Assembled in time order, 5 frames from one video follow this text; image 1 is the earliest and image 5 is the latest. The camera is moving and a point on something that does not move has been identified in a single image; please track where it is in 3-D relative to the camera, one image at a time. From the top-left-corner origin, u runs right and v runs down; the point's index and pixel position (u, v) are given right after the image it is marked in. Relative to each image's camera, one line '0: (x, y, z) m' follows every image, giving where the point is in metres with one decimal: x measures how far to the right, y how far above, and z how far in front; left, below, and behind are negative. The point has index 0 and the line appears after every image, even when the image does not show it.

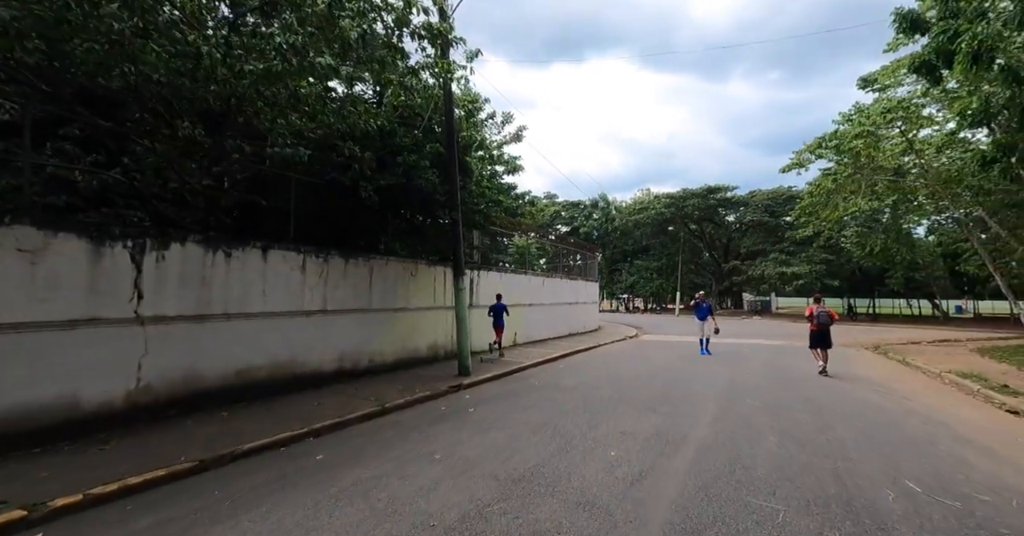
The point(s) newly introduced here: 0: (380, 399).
0: (-1.9, -1.9, +7.0) m
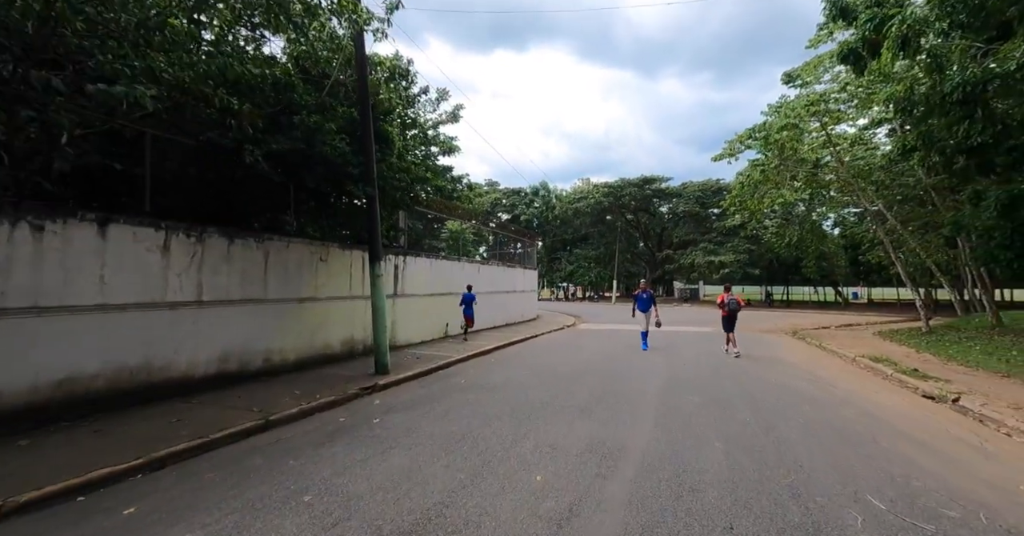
0: (-2.9, -1.6, +5.8) m
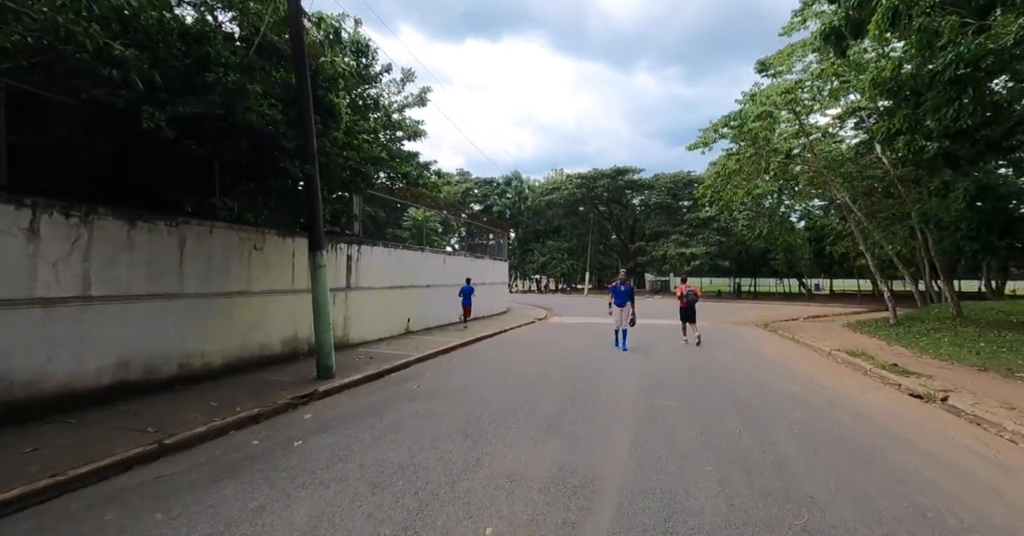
0: (-3.3, -1.5, +4.7) m
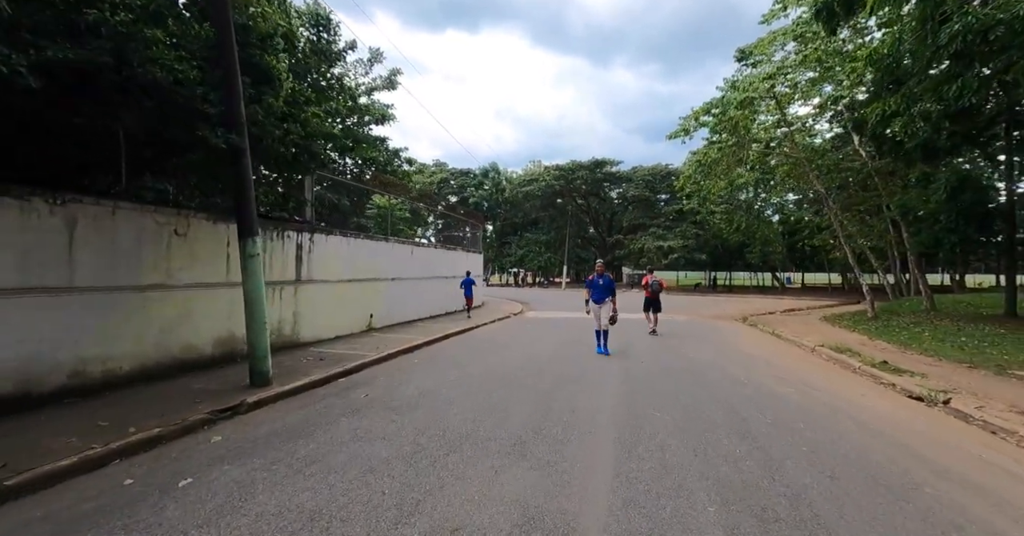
0: (-3.7, -1.4, +3.6) m
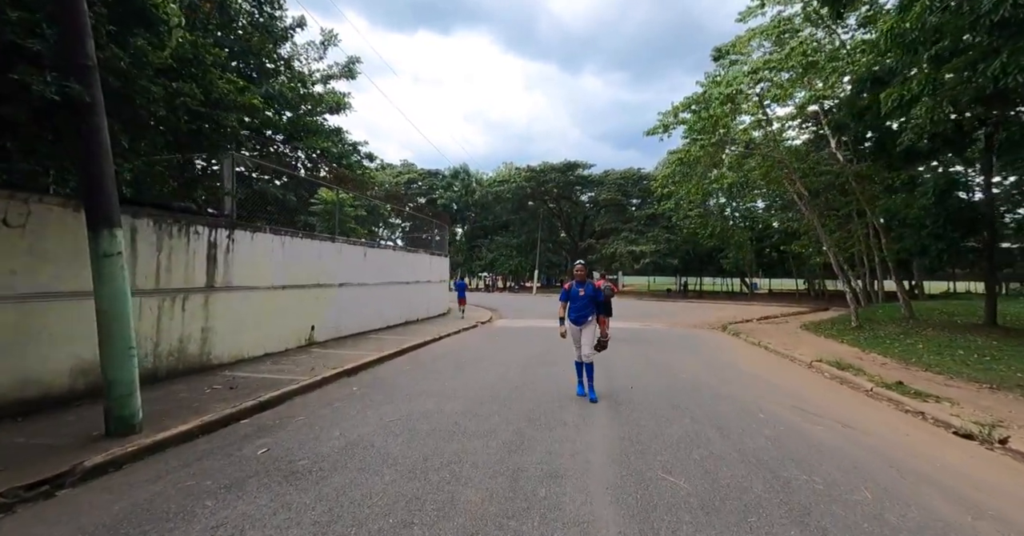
0: (-3.9, -1.5, +1.8) m
